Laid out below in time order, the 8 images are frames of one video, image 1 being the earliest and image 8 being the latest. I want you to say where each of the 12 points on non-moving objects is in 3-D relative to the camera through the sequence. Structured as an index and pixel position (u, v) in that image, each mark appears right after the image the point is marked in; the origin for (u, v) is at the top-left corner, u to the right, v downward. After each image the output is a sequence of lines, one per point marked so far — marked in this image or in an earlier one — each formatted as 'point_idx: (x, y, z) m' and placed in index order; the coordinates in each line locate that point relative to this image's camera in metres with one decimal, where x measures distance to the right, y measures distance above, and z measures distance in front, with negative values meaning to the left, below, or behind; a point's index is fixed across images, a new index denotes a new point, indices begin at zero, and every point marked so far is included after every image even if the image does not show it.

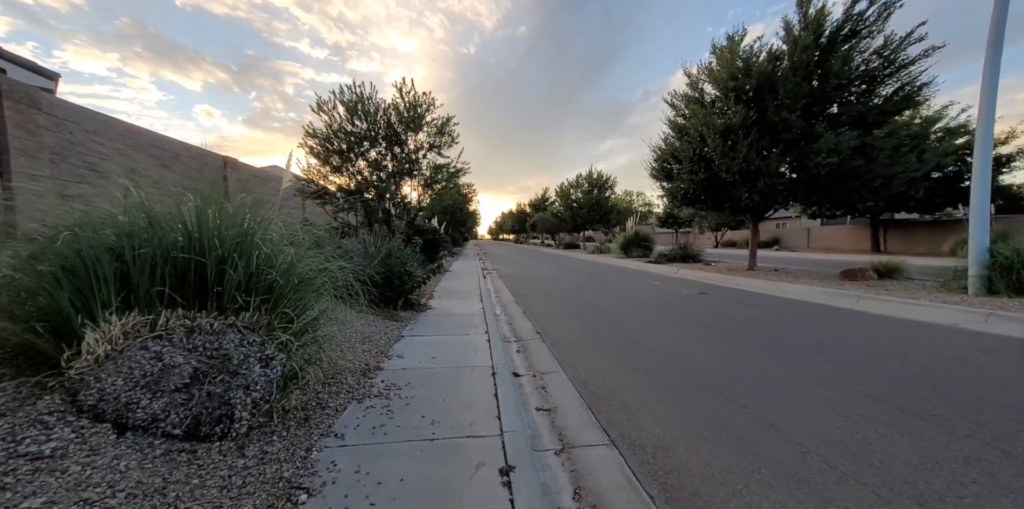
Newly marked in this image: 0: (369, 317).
0: (-2.5, -1.1, +5.9) m
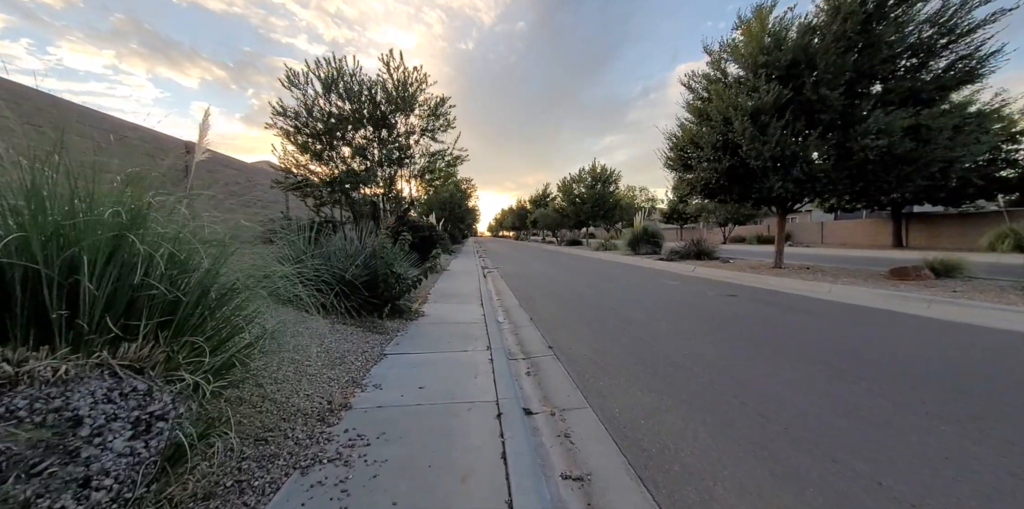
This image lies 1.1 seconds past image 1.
0: (-2.4, -1.1, +4.9) m
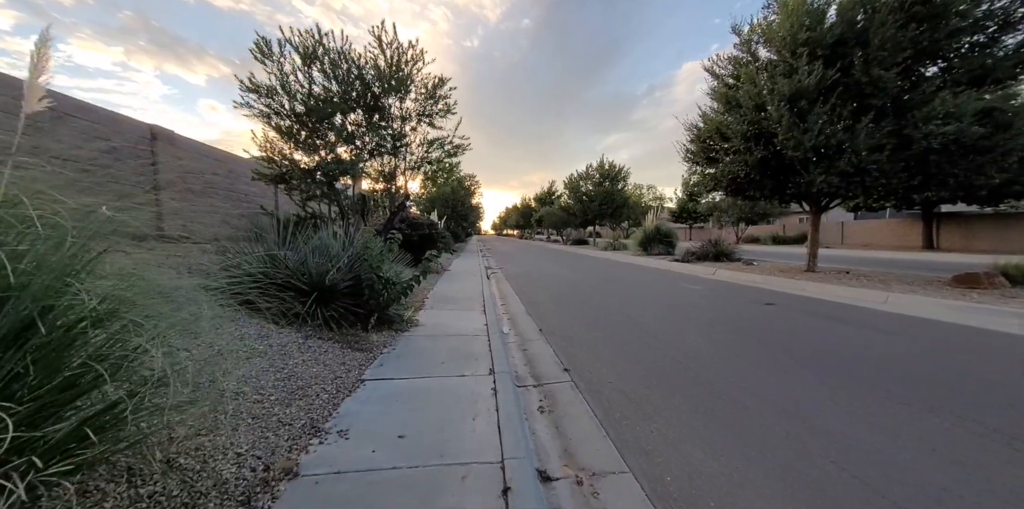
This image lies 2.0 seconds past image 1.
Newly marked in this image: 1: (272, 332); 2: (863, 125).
0: (-2.3, -1.1, +4.0) m
1: (-2.9, -1.0, +4.1) m
2: (+7.1, +2.6, +6.8) m
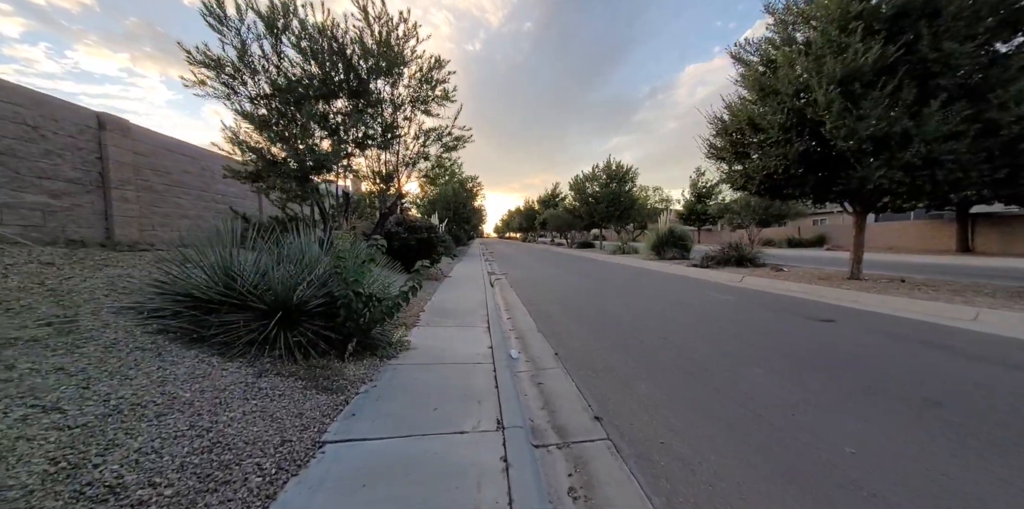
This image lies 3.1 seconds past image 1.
0: (-2.2, -1.3, +3.1) m
1: (-2.8, -1.1, +3.1) m
2: (+7.2, +2.5, +5.8) m
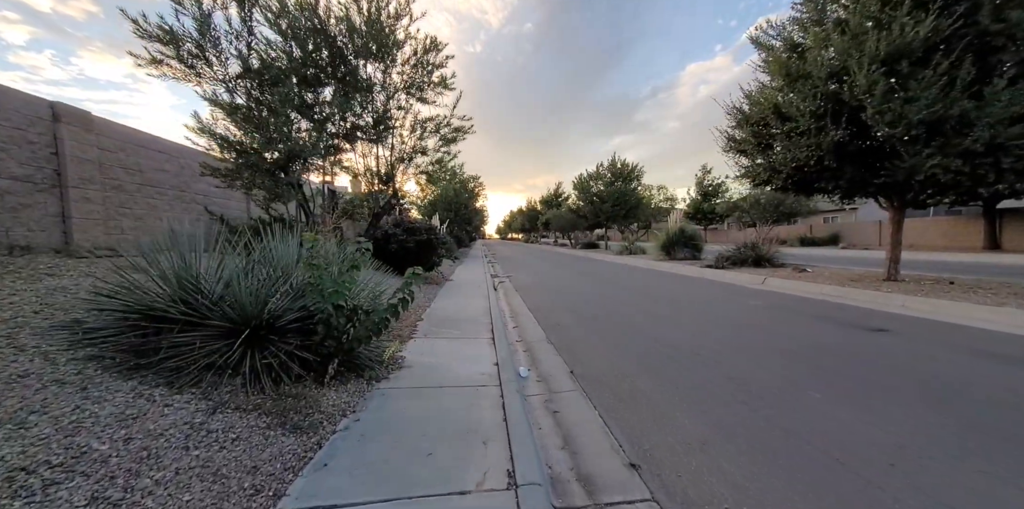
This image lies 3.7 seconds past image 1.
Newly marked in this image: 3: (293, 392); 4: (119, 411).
0: (-2.1, -1.3, +2.4) m
1: (-2.7, -1.1, +2.4) m
2: (+7.3, +2.5, +5.1) m
3: (-2.1, -1.3, +3.2) m
4: (-2.8, -1.1, +2.4) m
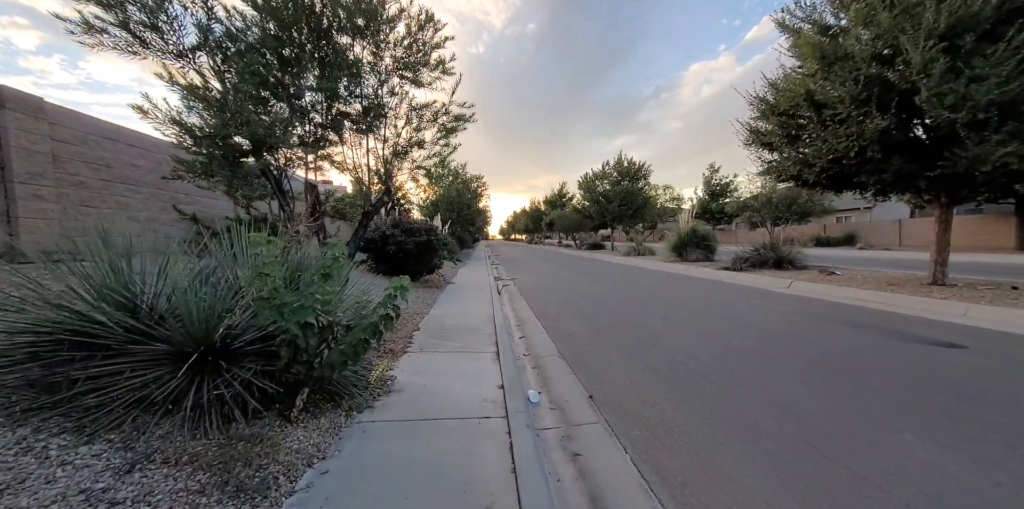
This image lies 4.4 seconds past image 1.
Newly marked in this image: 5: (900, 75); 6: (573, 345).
0: (-2.0, -1.4, +1.8) m
1: (-2.6, -1.2, +1.8) m
2: (+7.4, +2.5, +4.4) m
3: (-2.0, -1.3, +2.6) m
4: (-2.7, -1.1, +1.8) m
5: (+6.4, +2.9, +5.5) m
6: (+1.1, -1.6, +6.1) m
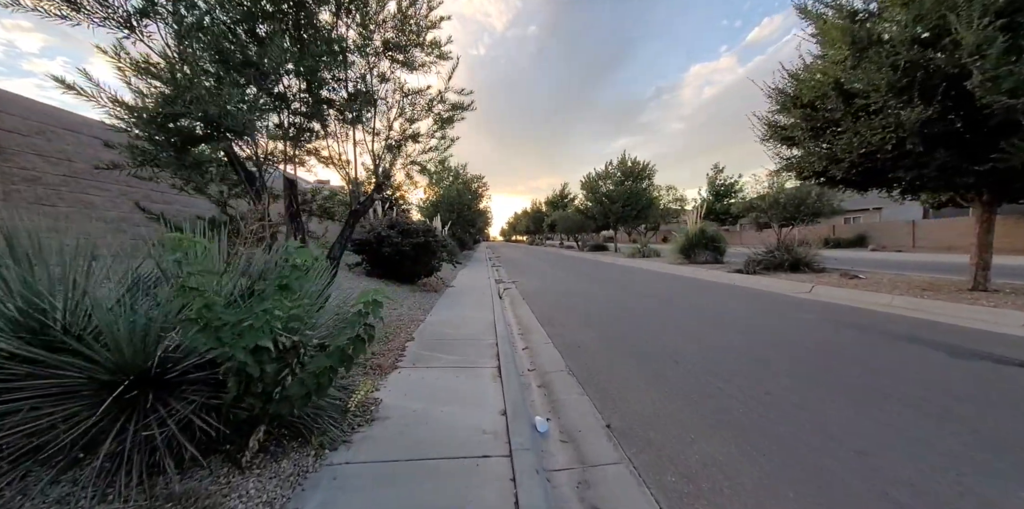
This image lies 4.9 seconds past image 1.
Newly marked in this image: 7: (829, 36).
0: (-2.0, -1.4, +1.2) m
1: (-2.5, -1.2, +1.3) m
2: (+7.5, +2.5, +3.8) m
3: (-2.0, -1.4, +2.0) m
4: (-2.7, -1.2, +1.2) m
5: (+6.4, +2.9, +4.9) m
6: (+1.2, -1.7, +5.5) m
7: (+6.1, +4.2, +6.5) m
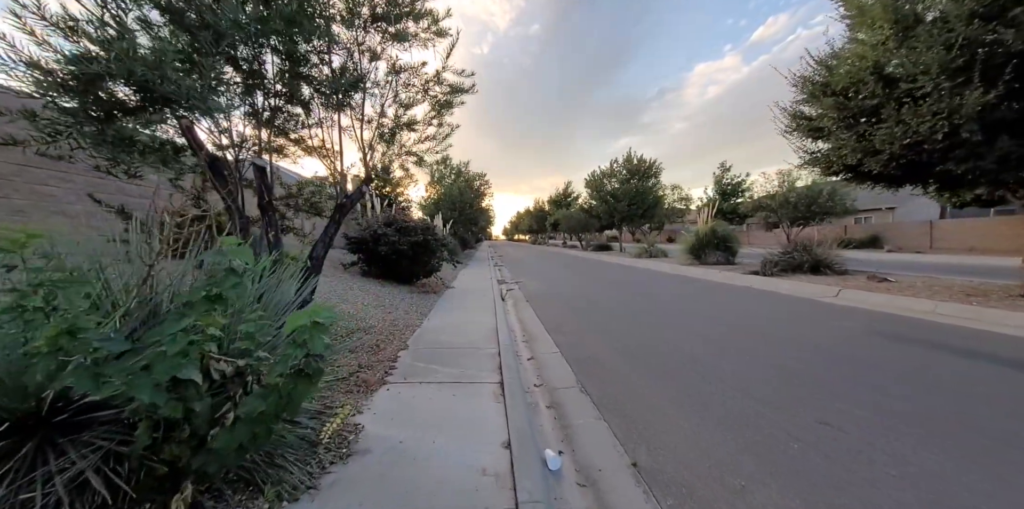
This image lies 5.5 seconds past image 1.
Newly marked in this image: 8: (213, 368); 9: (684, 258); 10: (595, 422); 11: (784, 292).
0: (-2.0, -1.4, +0.7) m
1: (-2.5, -1.2, +0.7) m
2: (+7.5, +2.4, +3.2) m
3: (-1.9, -1.4, +1.5) m
4: (-2.7, -1.2, +0.7) m
5: (+6.5, +2.8, +4.3) m
6: (+1.2, -1.7, +5.0) m
7: (+6.2, +4.2, +5.8) m
8: (-1.5, -0.7, +1.9) m
9: (+8.4, -0.1, +16.5) m
10: (+0.9, -1.7, +3.6) m
11: (+7.4, -0.9, +9.1) m
